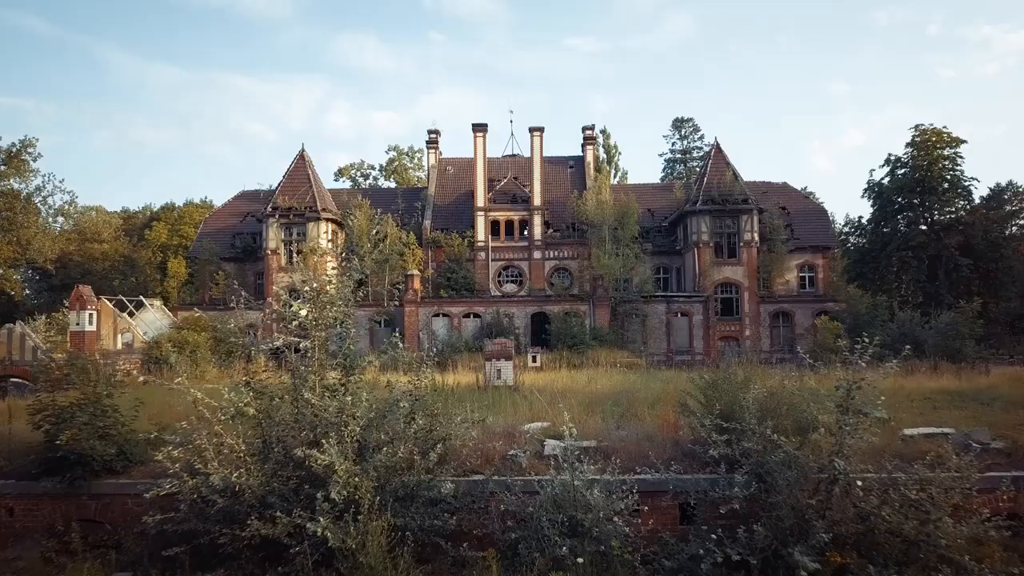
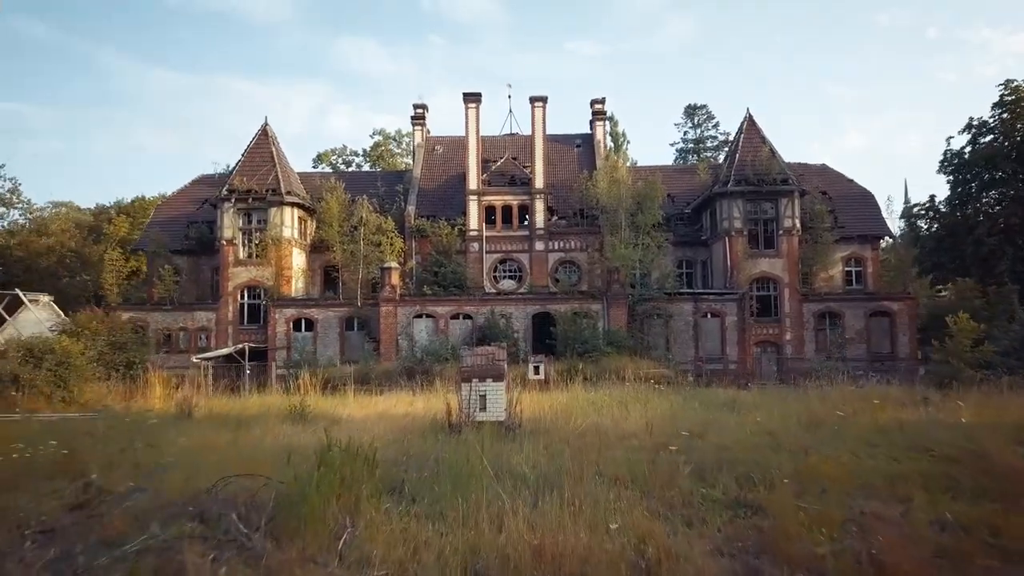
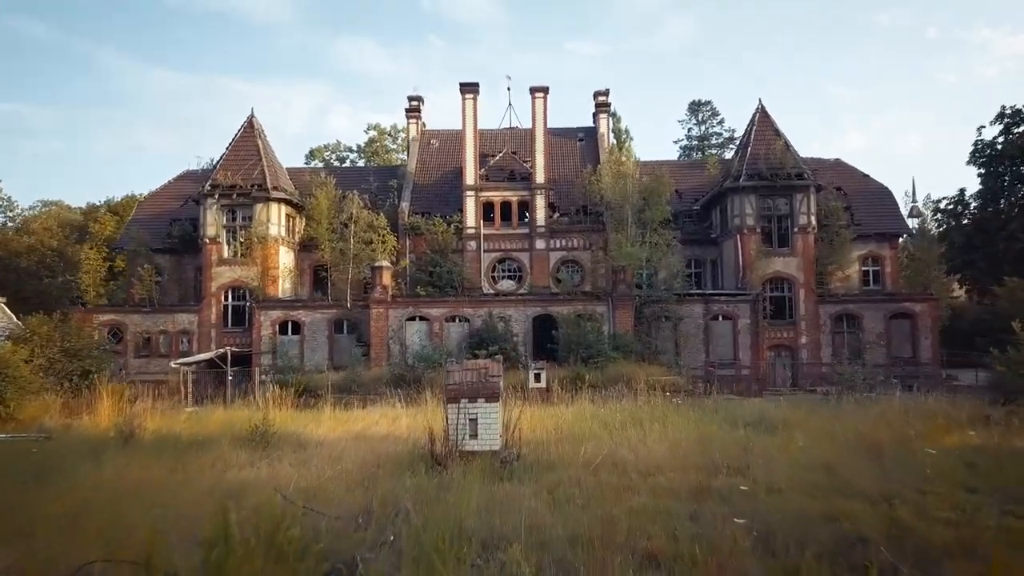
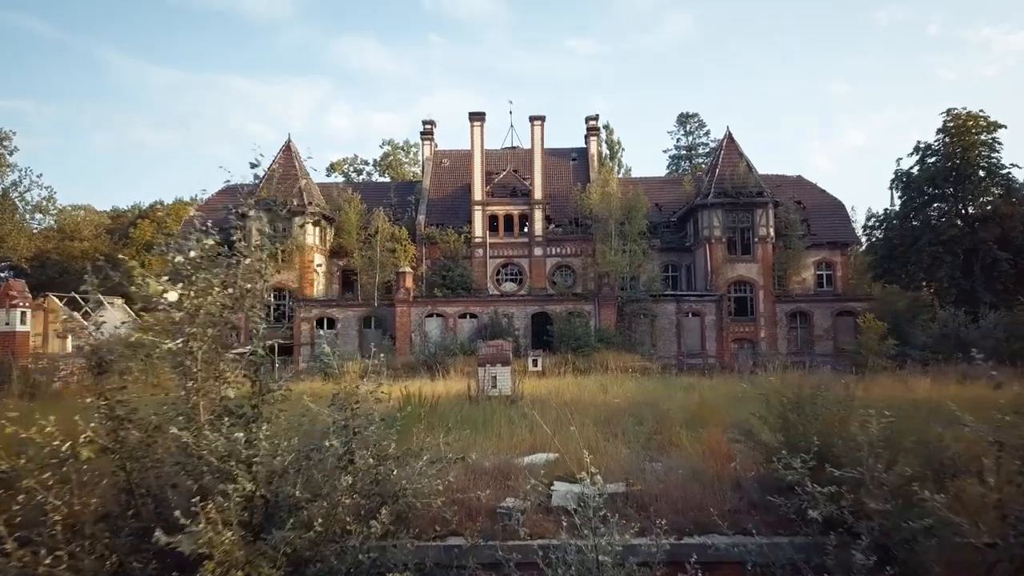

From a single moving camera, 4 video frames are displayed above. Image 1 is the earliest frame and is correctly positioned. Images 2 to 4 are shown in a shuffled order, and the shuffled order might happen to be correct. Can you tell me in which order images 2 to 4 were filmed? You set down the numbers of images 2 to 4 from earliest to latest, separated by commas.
4, 2, 3
